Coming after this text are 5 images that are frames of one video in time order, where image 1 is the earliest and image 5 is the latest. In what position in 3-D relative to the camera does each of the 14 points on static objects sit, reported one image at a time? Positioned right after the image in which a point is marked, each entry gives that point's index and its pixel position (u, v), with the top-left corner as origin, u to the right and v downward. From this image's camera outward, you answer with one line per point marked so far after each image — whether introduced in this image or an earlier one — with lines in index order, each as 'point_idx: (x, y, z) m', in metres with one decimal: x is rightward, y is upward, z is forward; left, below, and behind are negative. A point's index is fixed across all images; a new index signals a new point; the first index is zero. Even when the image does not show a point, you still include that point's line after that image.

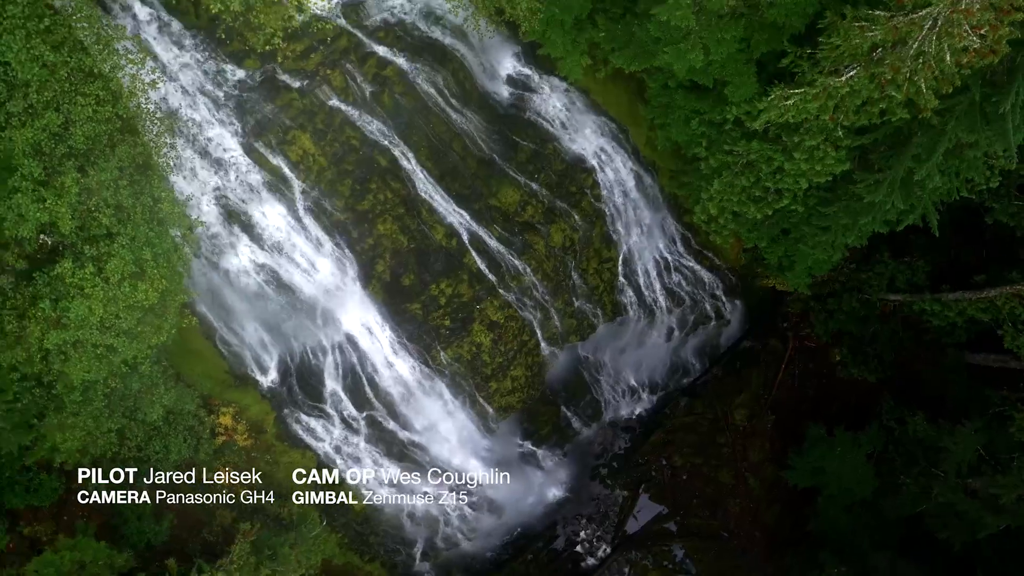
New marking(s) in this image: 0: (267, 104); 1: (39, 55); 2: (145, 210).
0: (-3.4, +2.6, +14.3) m
1: (-4.7, +2.3, +10.3) m
2: (-4.3, +0.9, +11.5) m
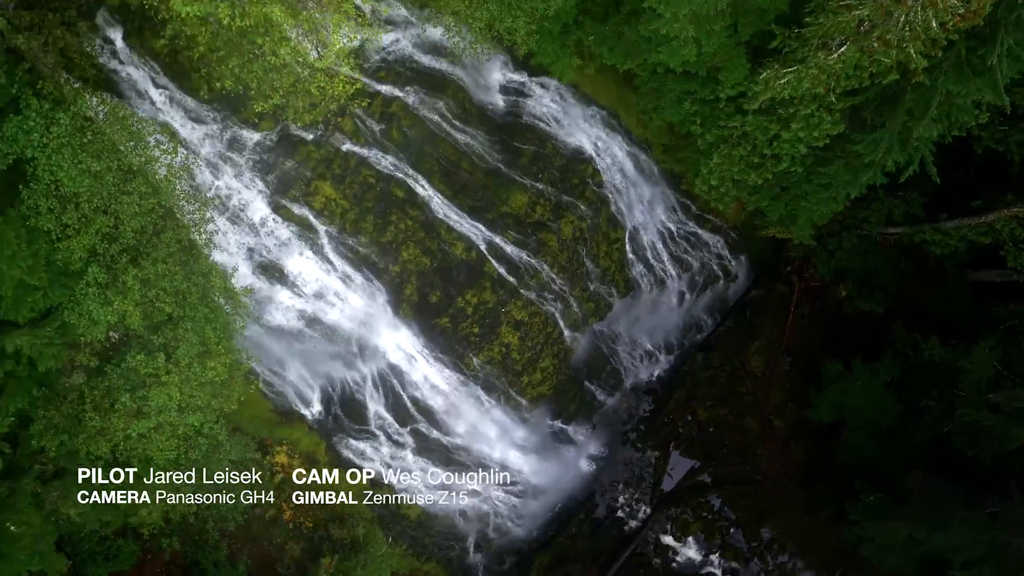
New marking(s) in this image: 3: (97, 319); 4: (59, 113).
0: (-3.2, +1.9, +14.7) m
1: (-4.4, +1.2, +10.7) m
2: (-3.9, 0.0, +12.0) m
3: (-4.6, -0.3, +11.1) m
4: (-4.7, +1.7, +10.7) m
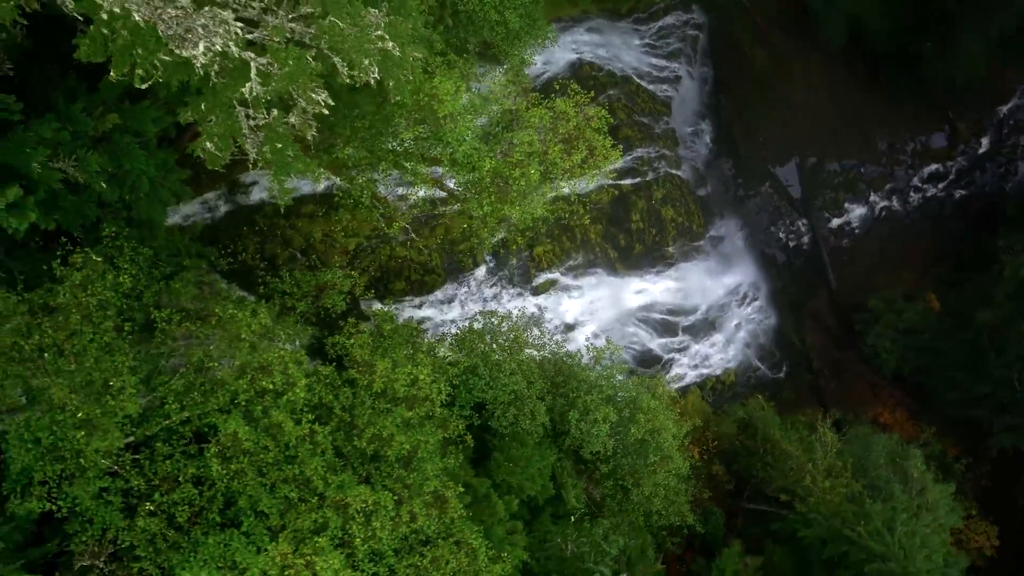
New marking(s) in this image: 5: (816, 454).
0: (-0.1, +0.5, +17.3) m
1: (-0.1, -1.1, +13.4) m
2: (+1.2, -1.3, +14.8) m
3: (+1.0, -2.1, +13.9) m
4: (-0.6, -1.0, +13.3) m
5: (+5.6, -3.0, +18.4) m
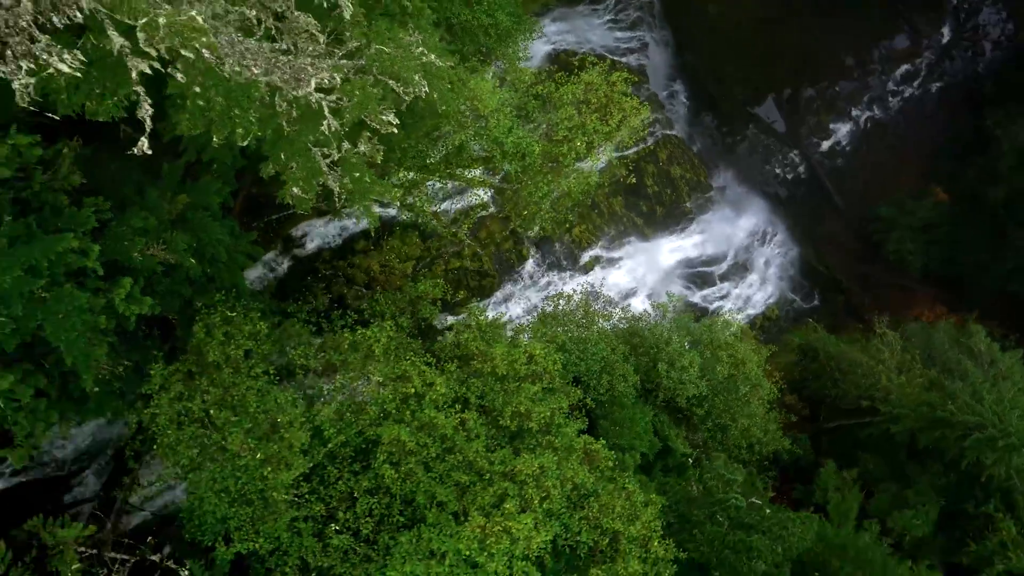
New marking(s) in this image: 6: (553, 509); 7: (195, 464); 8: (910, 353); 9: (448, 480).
0: (+0.7, +0.7, +17.9) m
1: (+1.1, -0.8, +14.0) m
2: (+2.4, -0.6, +15.4) m
3: (+2.4, -1.4, +14.5) m
4: (+0.5, -0.8, +13.9) m
5: (+7.1, -1.2, +19.0) m
6: (+0.3, -2.0, +9.0) m
7: (-2.8, -1.6, +8.9) m
8: (+7.7, -1.2, +19.5) m
9: (-0.6, -1.7, +8.8) m
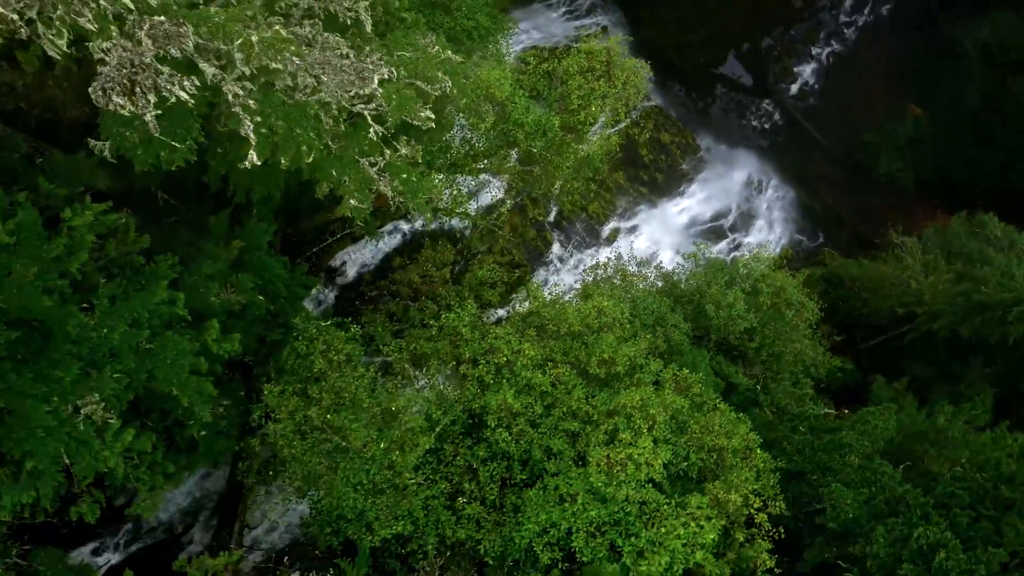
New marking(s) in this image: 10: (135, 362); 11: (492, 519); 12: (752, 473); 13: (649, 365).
0: (+1.1, +1.1, +18.5) m
1: (+1.8, -0.2, +14.5) m
2: (+3.0, +0.2, +15.9) m
3: (+3.3, -0.5, +15.1) m
4: (+1.3, -0.3, +14.5) m
5: (+7.7, +0.6, +19.6) m
6: (+1.4, -1.4, +9.5) m
7: (-1.8, -1.7, +9.5) m
8: (+8.4, +0.7, +20.0) m
9: (+0.4, -1.3, +9.4) m
10: (-3.5, -0.7, +9.2) m
11: (-0.2, -2.1, +9.2) m
12: (+2.4, -1.9, +10.1) m
13: (+1.4, -0.8, +10.3) m
